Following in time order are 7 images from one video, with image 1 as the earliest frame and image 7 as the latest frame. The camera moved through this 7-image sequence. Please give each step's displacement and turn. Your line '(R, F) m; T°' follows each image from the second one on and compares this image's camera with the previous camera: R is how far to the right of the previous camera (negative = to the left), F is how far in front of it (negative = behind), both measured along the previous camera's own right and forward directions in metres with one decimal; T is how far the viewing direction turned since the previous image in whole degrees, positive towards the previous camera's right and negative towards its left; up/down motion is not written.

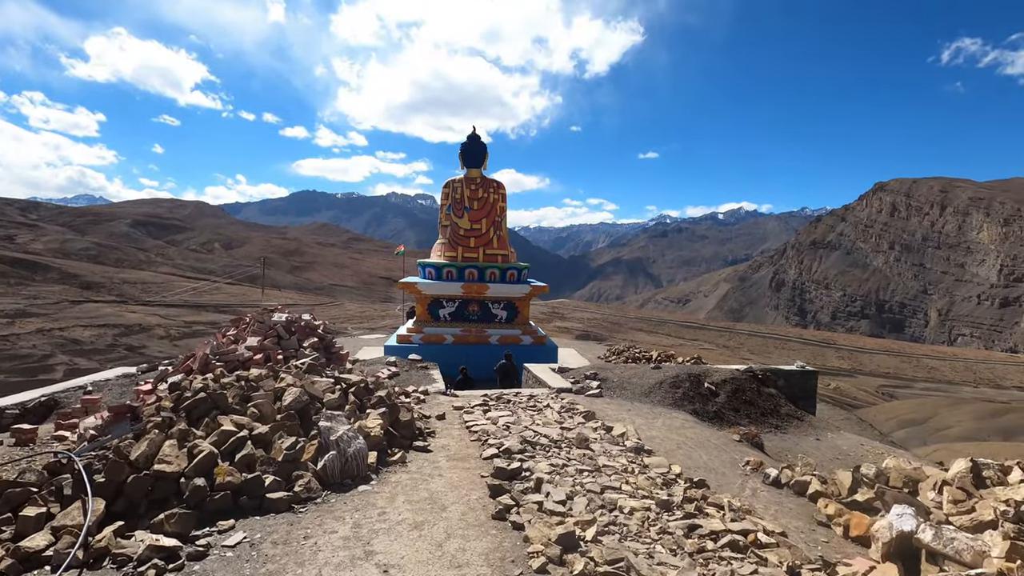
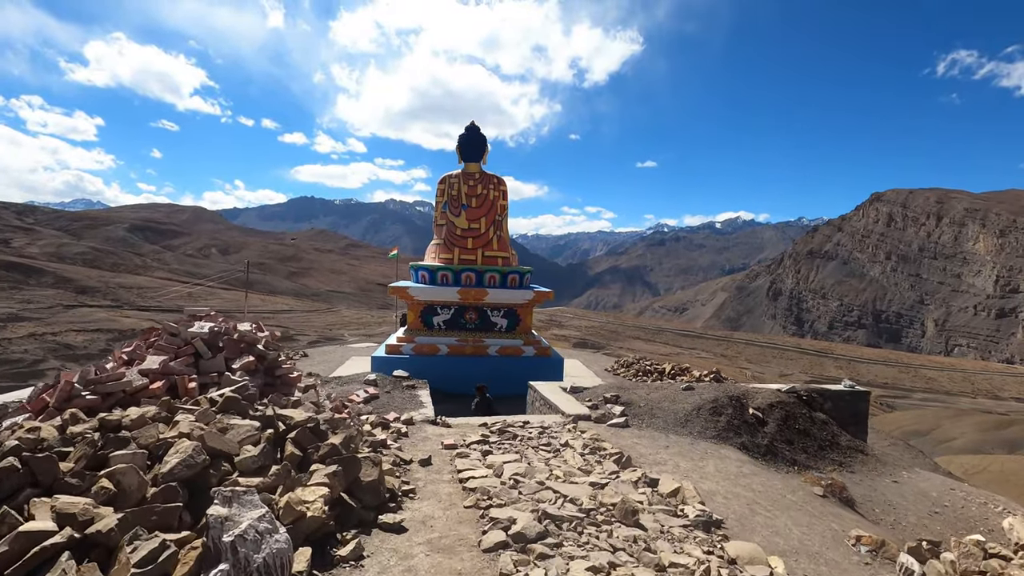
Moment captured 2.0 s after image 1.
(-0.1, +1.0) m; 0°
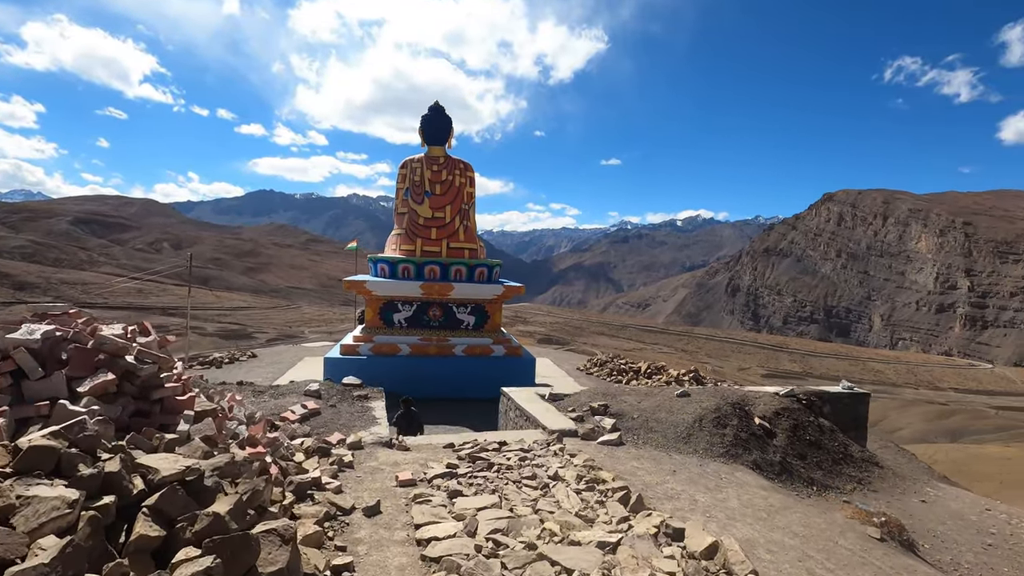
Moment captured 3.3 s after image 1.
(0.0, +0.8) m; +4°
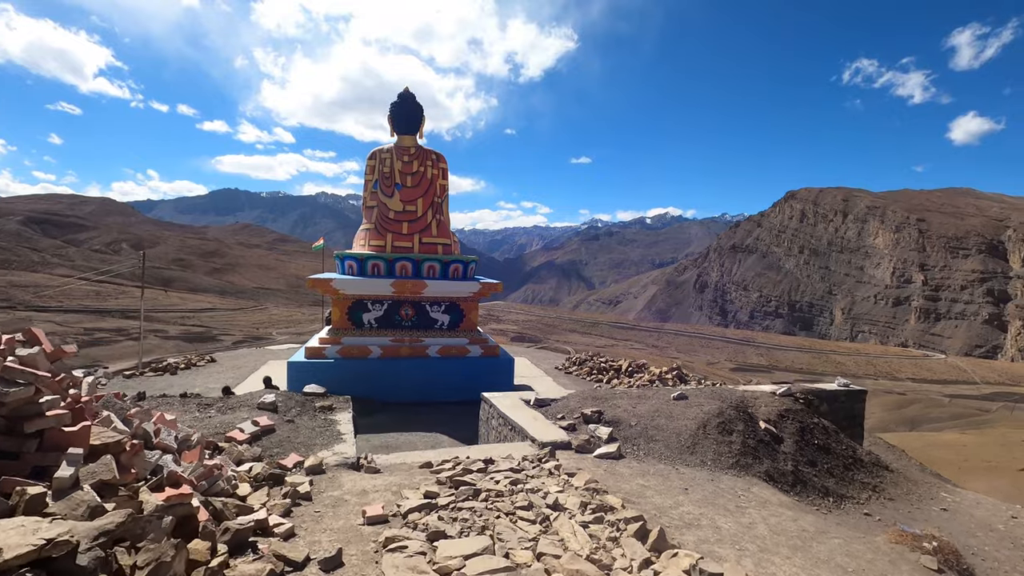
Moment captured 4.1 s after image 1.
(-0.1, +0.4) m; +3°
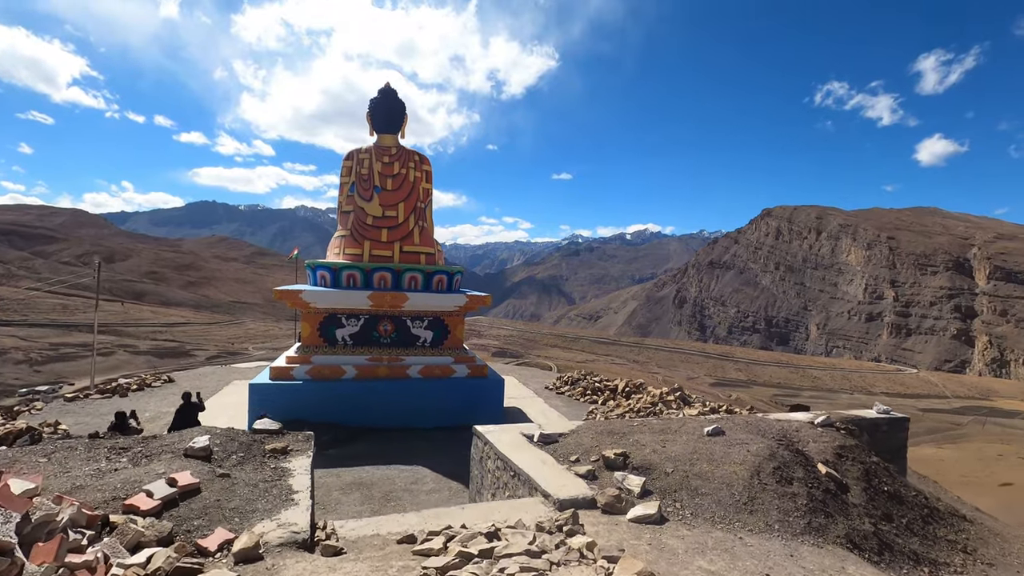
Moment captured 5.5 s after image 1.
(-0.1, +0.8) m; +2°
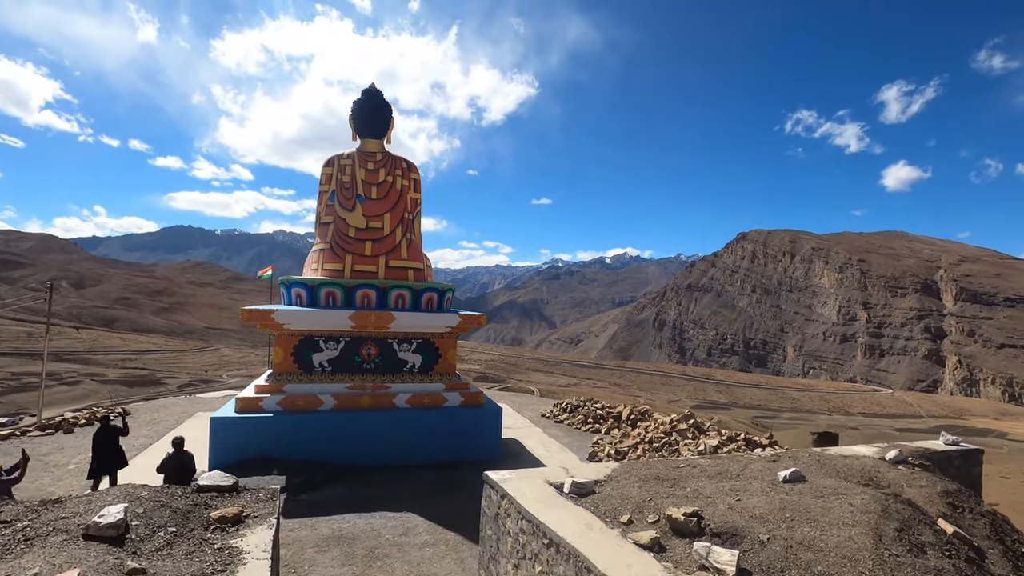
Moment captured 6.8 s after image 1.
(-0.2, +0.7) m; +2°
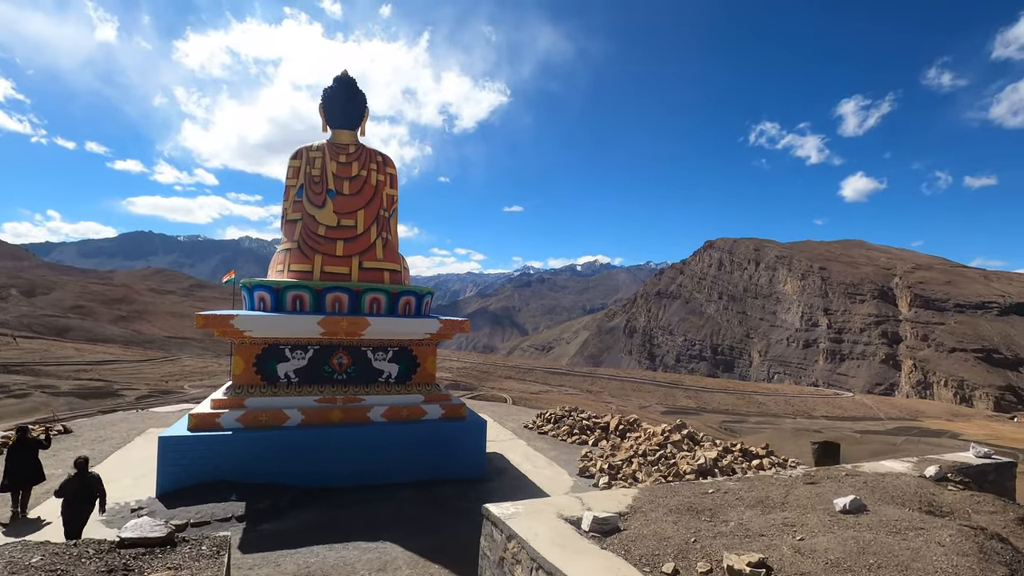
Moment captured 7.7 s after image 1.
(-0.2, +0.5) m; +3°
